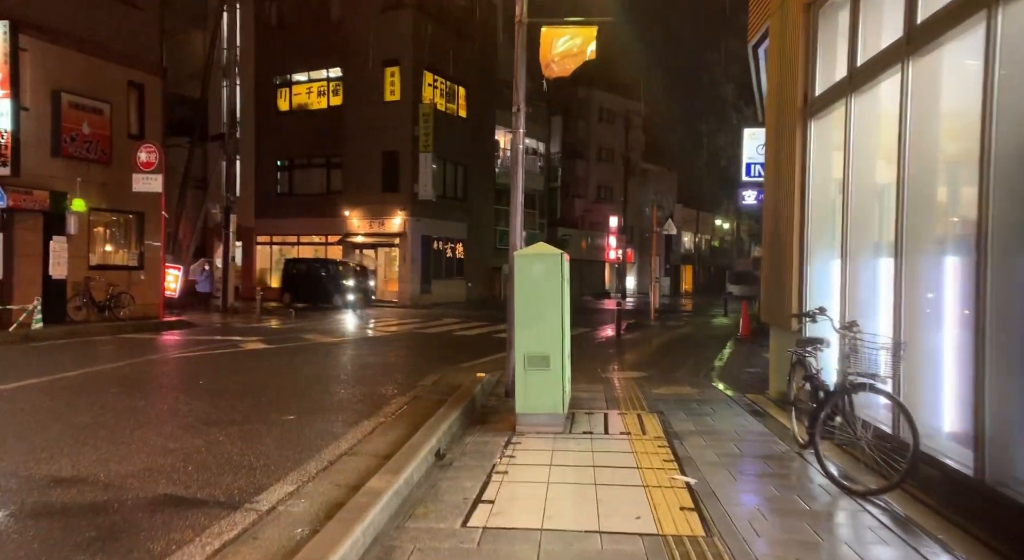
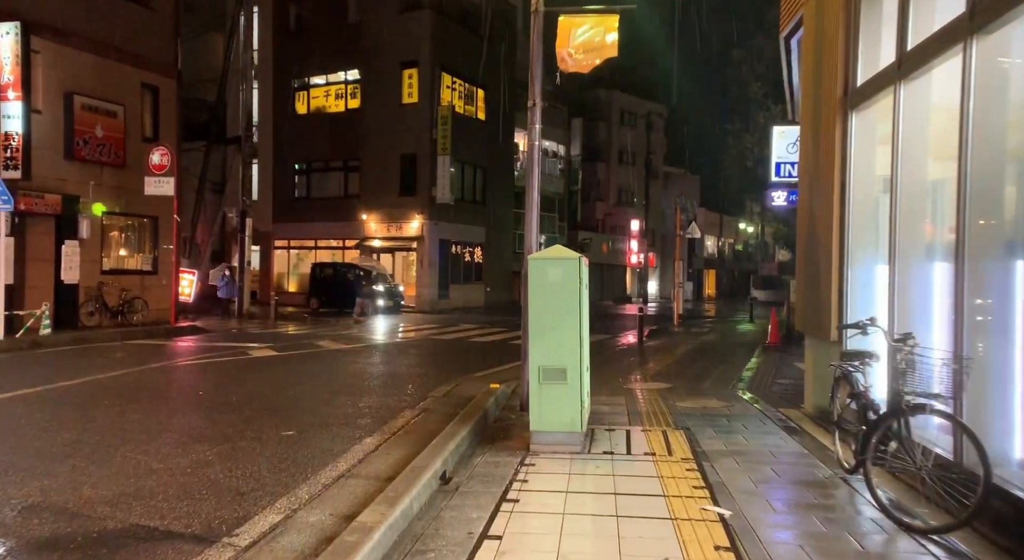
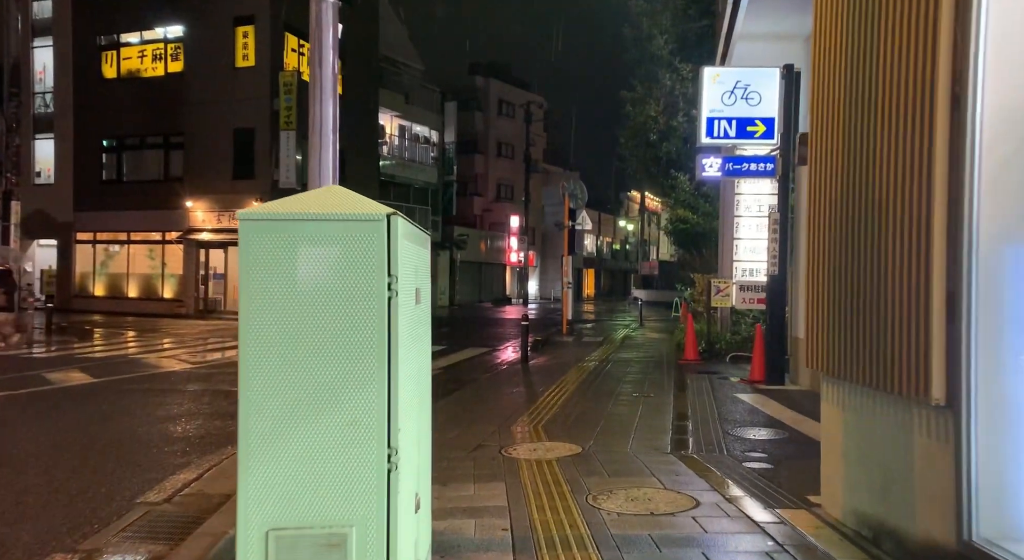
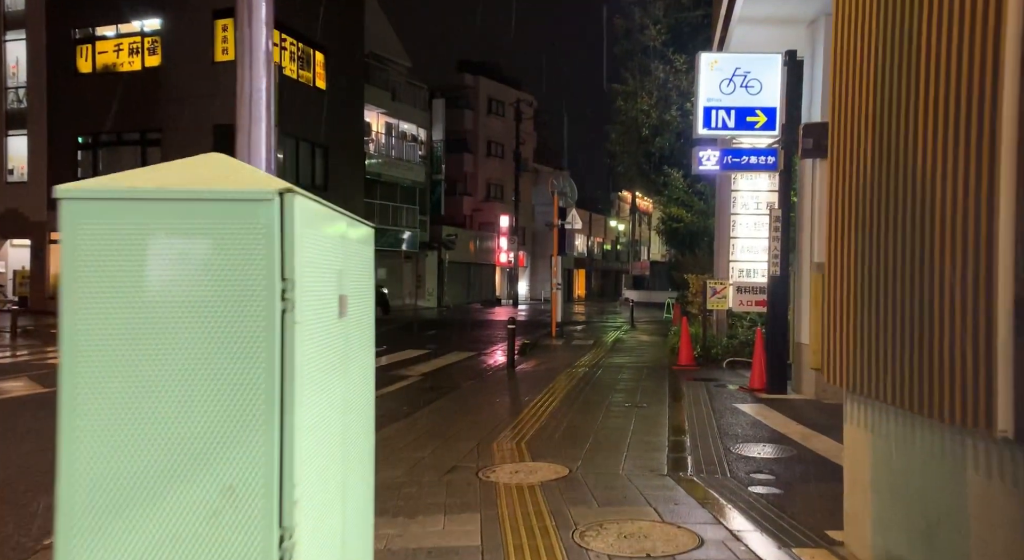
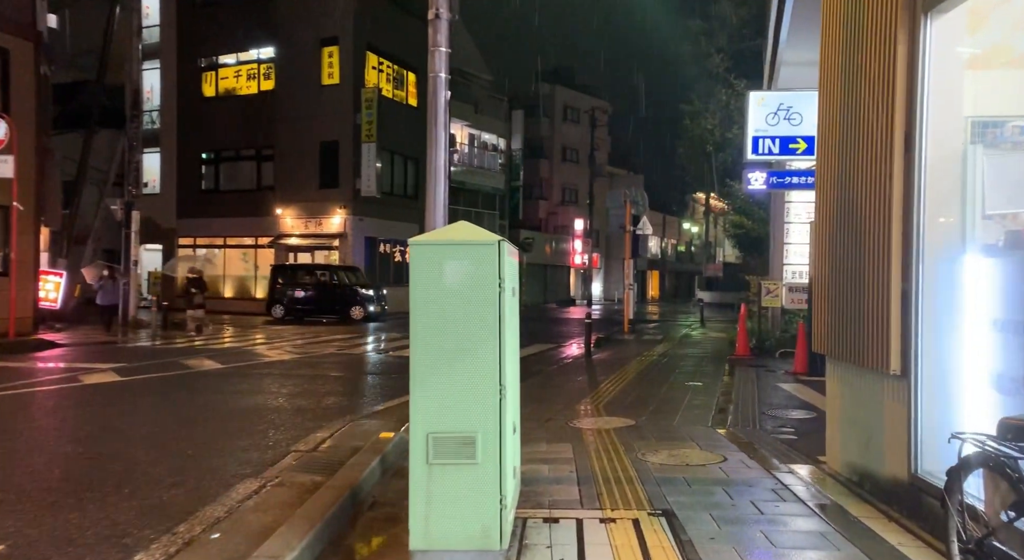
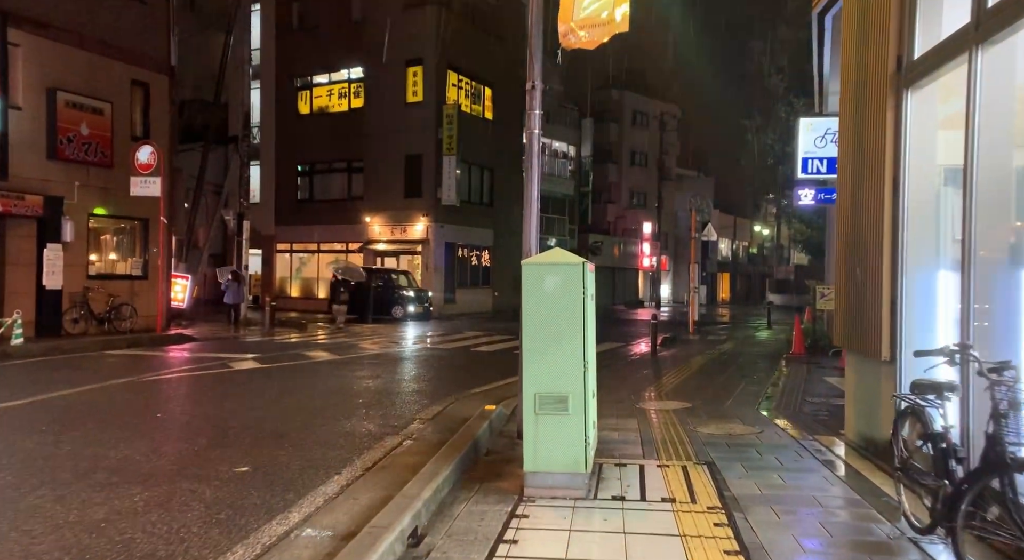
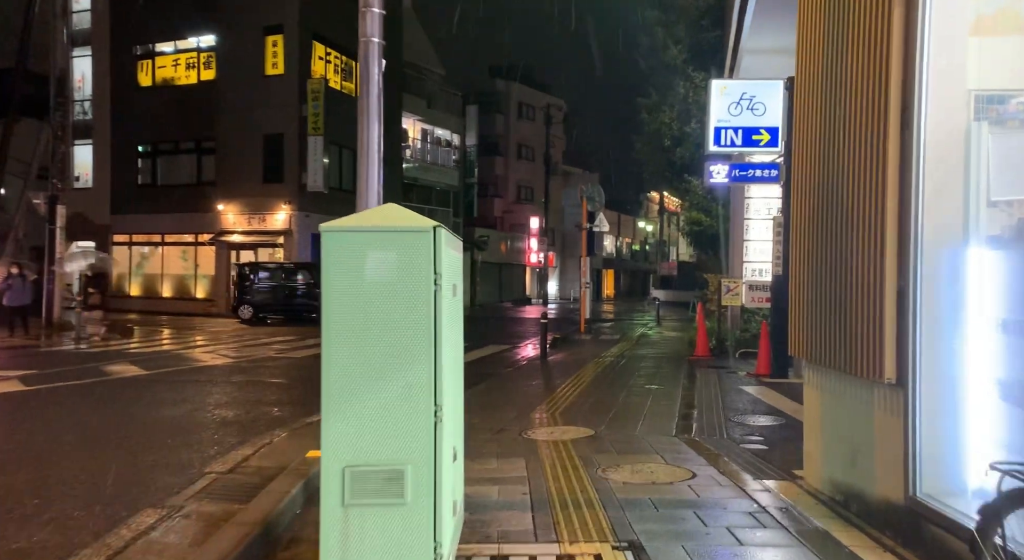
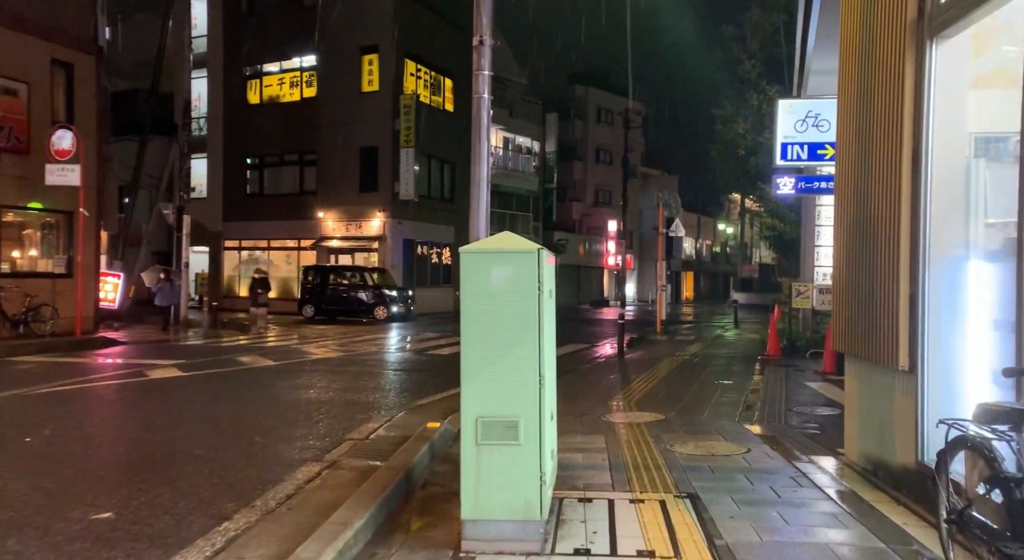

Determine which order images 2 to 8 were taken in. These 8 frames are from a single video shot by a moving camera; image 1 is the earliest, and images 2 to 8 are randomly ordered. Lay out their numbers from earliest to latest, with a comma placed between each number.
2, 6, 8, 5, 7, 3, 4
